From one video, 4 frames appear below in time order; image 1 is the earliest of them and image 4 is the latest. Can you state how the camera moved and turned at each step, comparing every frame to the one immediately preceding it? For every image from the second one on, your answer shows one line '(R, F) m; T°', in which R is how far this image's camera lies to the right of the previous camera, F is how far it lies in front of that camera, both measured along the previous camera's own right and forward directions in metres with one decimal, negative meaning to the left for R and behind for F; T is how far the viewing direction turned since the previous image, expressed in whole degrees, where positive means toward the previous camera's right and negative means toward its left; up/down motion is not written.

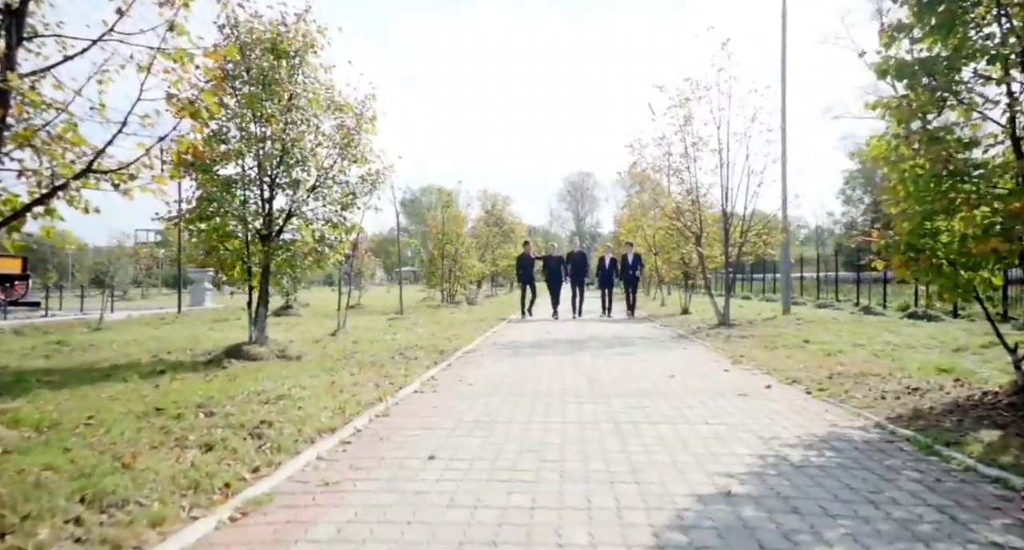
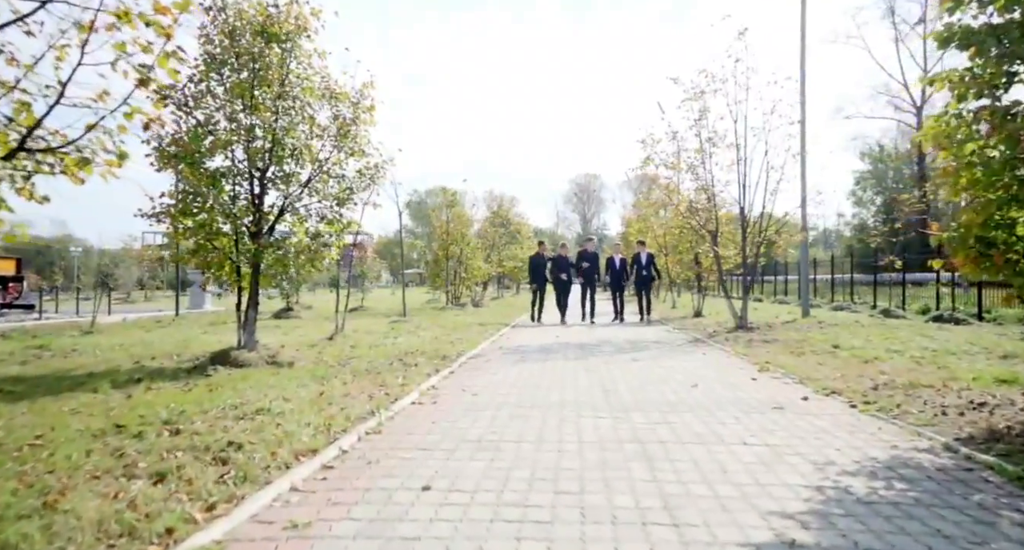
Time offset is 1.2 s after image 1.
(0.0, +0.7) m; -1°
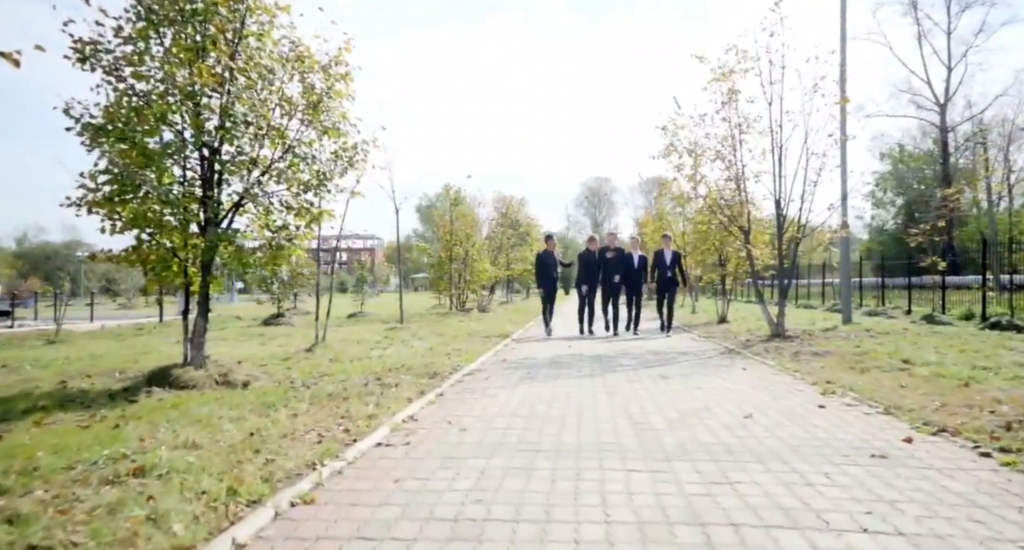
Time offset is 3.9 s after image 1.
(+0.1, +1.7) m; -1°
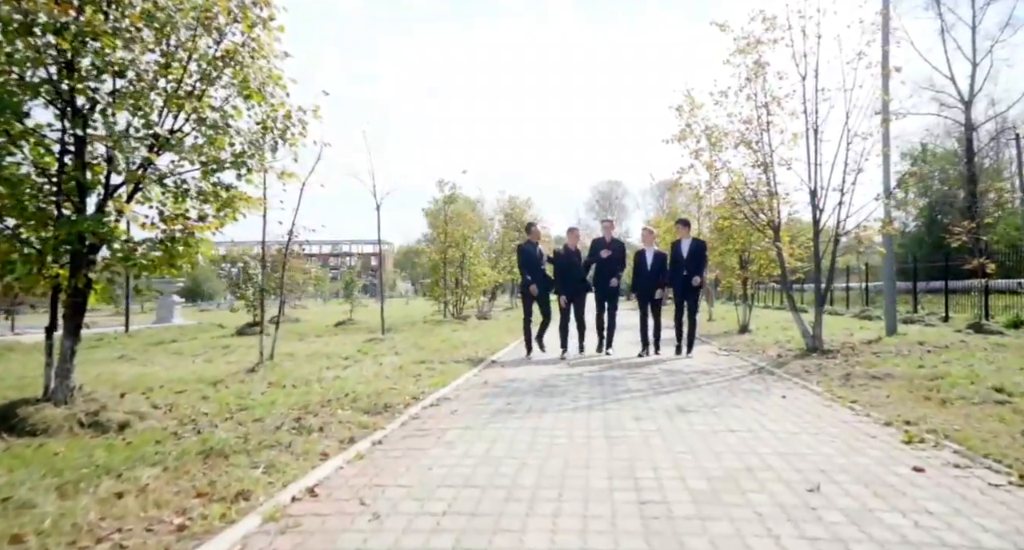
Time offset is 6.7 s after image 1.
(+0.4, +2.0) m; -1°
